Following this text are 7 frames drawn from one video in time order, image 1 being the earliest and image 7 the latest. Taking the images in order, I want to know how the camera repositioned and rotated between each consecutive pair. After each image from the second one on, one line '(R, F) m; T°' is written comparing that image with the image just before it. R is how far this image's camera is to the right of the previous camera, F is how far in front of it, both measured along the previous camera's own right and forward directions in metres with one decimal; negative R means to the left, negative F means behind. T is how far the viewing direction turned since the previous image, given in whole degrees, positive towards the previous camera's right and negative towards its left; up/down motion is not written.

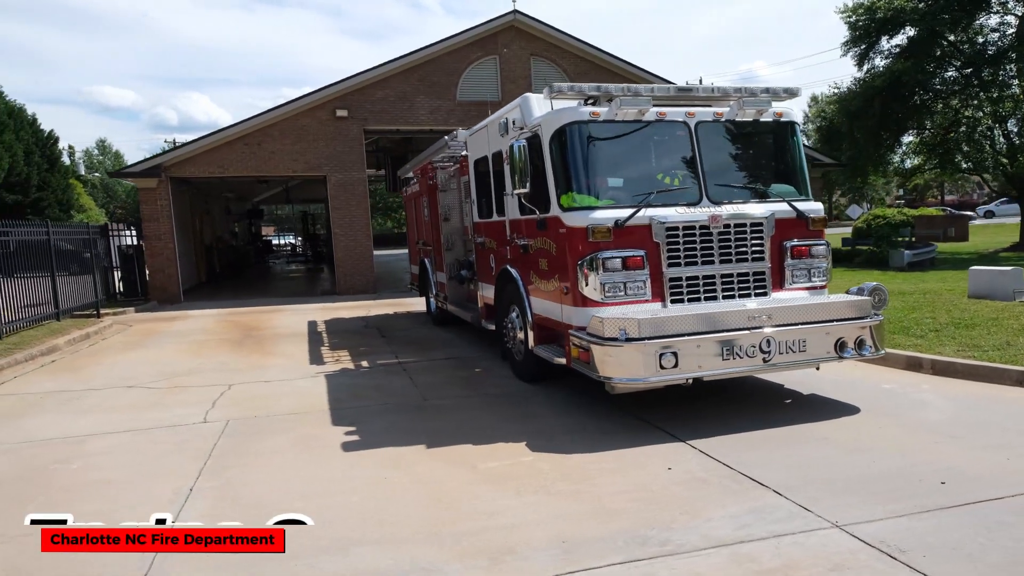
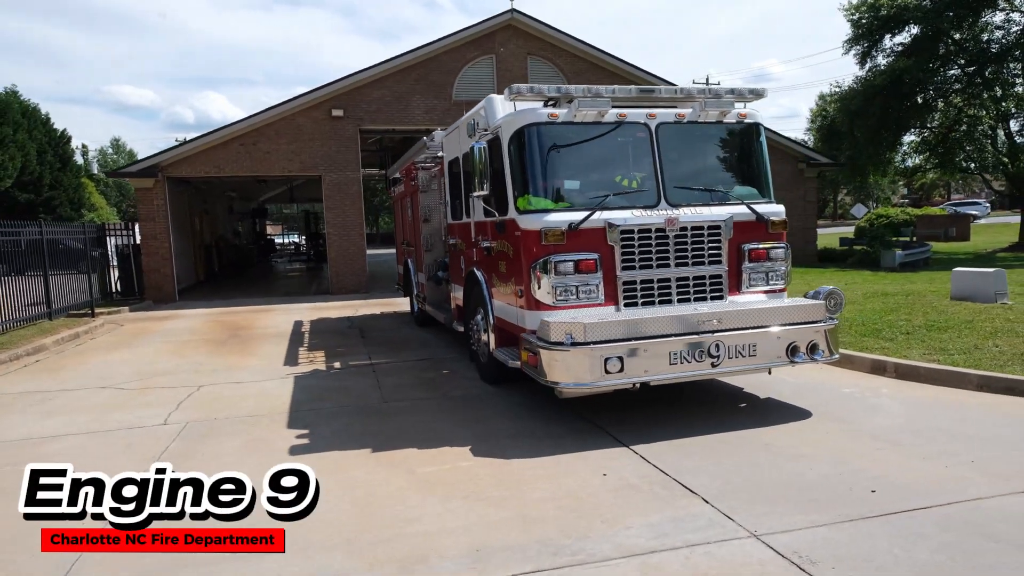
(+0.5, 0.0) m; -1°
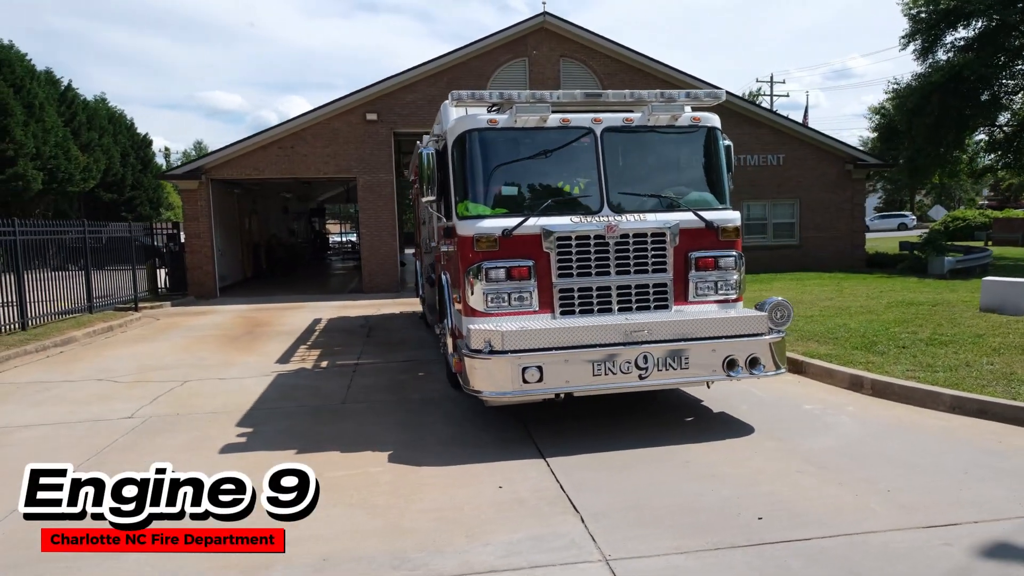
(+1.2, +0.1) m; -6°
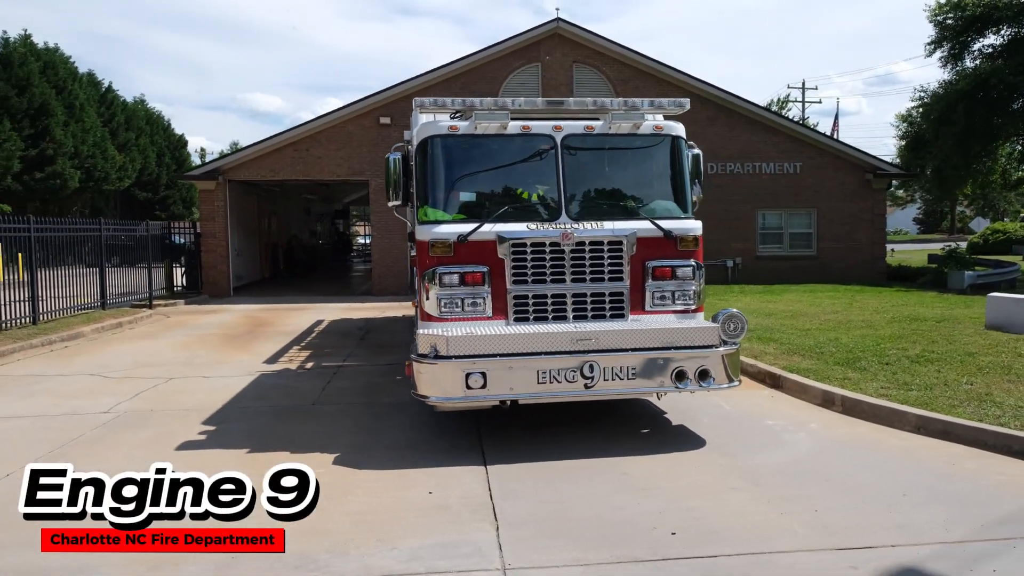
(+0.7, 0.0) m; -3°
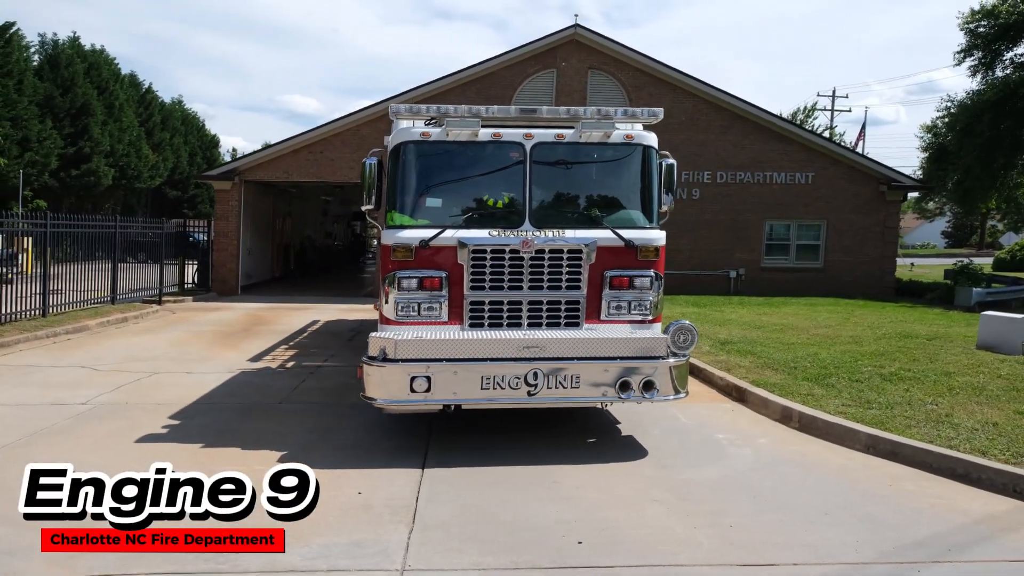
(+0.7, -0.1) m; -2°
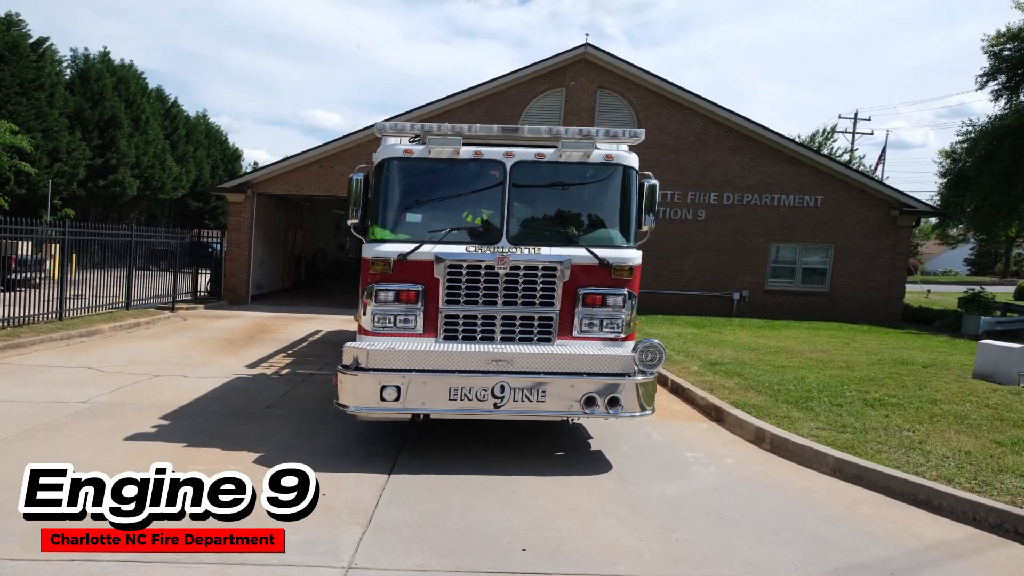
(+0.4, -0.2) m; -2°
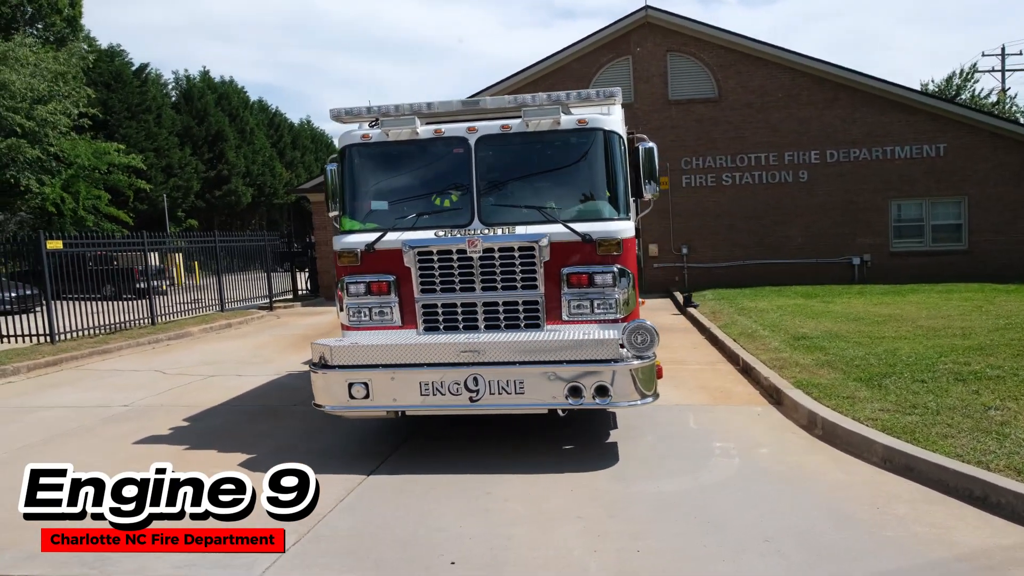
(+1.2, +0.7) m; -11°
